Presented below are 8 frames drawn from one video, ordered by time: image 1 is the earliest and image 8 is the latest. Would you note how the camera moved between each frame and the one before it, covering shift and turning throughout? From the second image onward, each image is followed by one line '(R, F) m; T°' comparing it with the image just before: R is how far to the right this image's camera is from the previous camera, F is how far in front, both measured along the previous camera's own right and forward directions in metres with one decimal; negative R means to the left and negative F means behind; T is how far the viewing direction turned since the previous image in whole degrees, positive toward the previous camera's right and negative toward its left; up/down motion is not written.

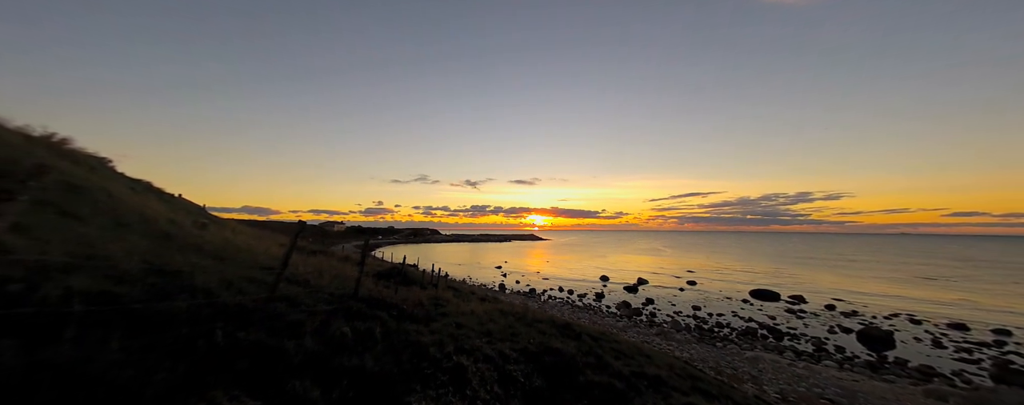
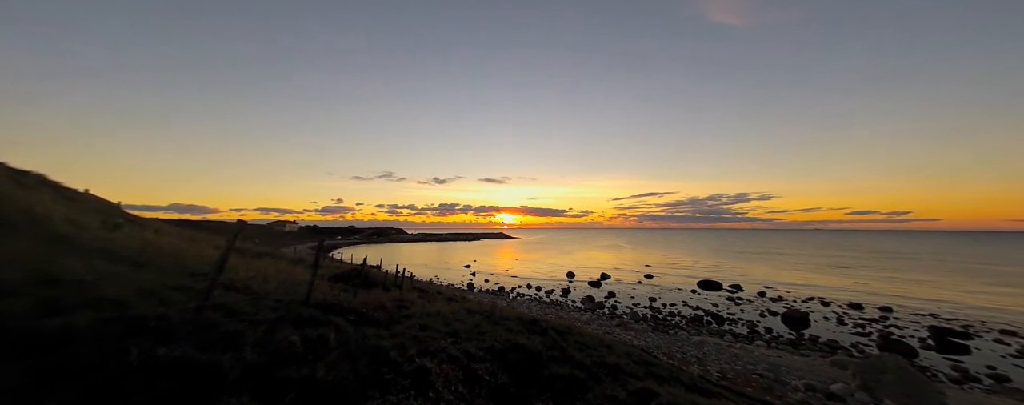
(+0.1, -0.1) m; +7°
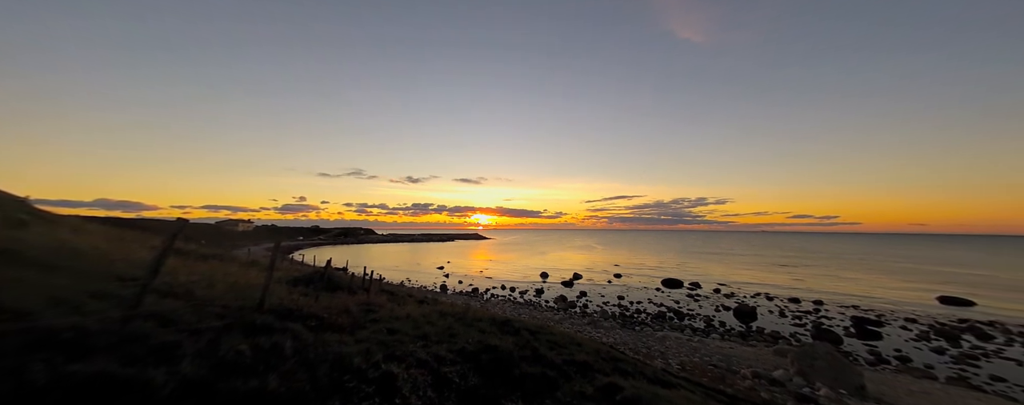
(+0.1, 0.0) m; +5°
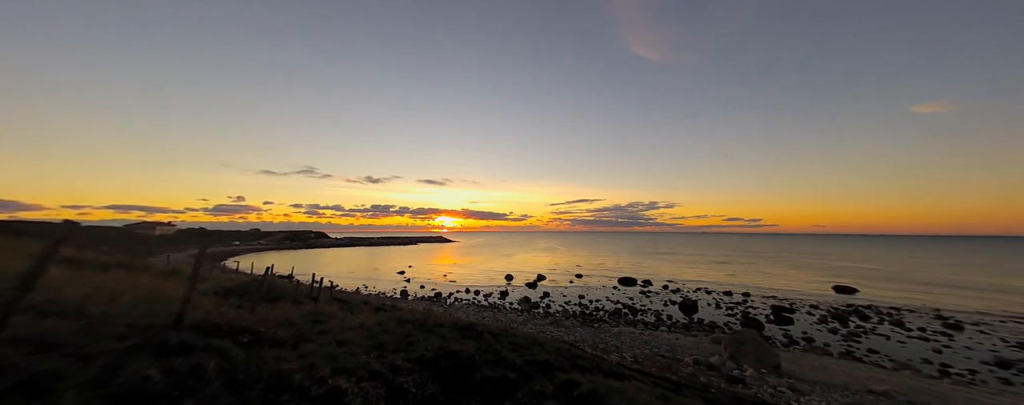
(+0.2, 0.0) m; +7°
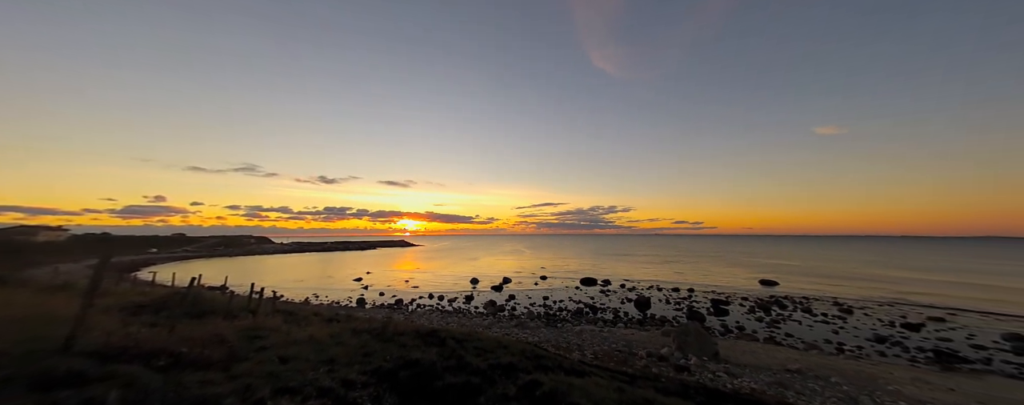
(+0.2, 0.0) m; +7°
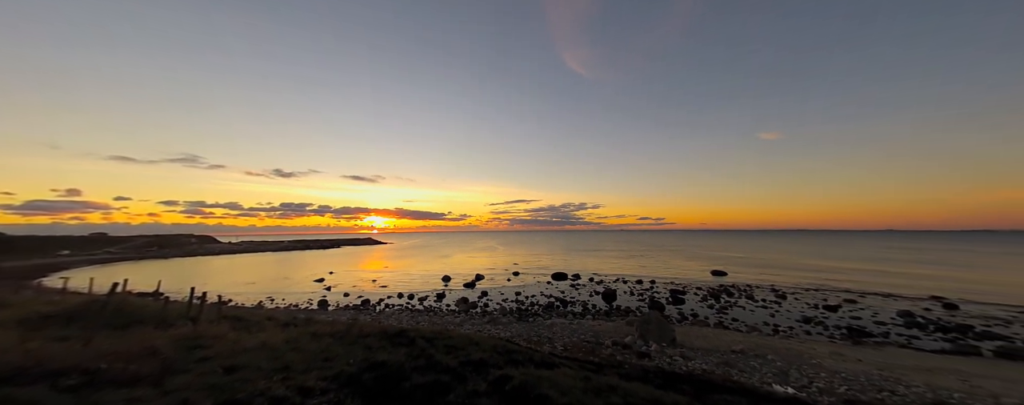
(+0.3, +0.4) m; +5°
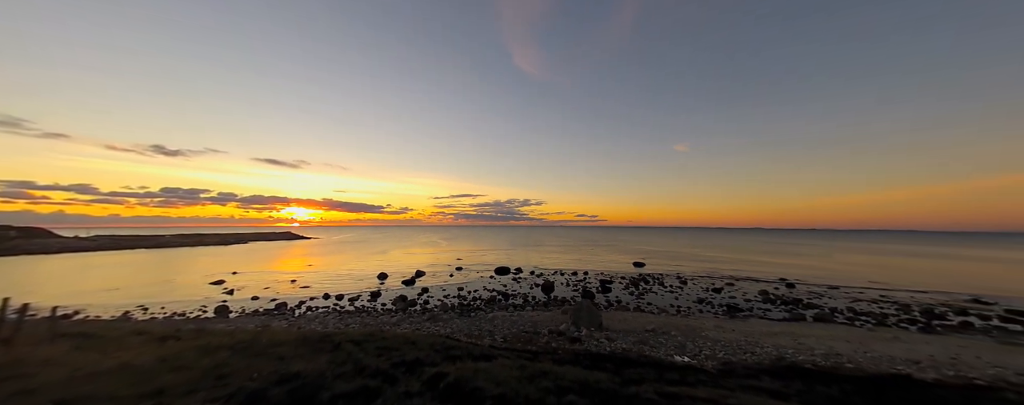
(+0.4, +1.3) m; +11°
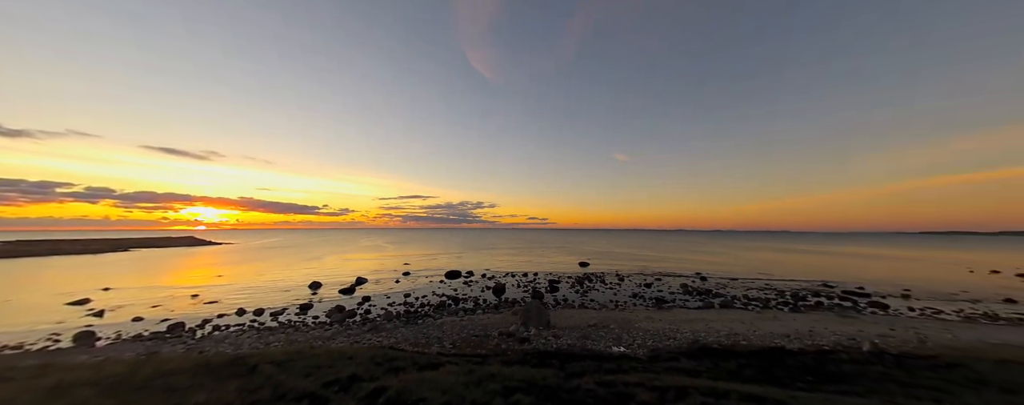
(+0.3, +1.5) m; +9°
